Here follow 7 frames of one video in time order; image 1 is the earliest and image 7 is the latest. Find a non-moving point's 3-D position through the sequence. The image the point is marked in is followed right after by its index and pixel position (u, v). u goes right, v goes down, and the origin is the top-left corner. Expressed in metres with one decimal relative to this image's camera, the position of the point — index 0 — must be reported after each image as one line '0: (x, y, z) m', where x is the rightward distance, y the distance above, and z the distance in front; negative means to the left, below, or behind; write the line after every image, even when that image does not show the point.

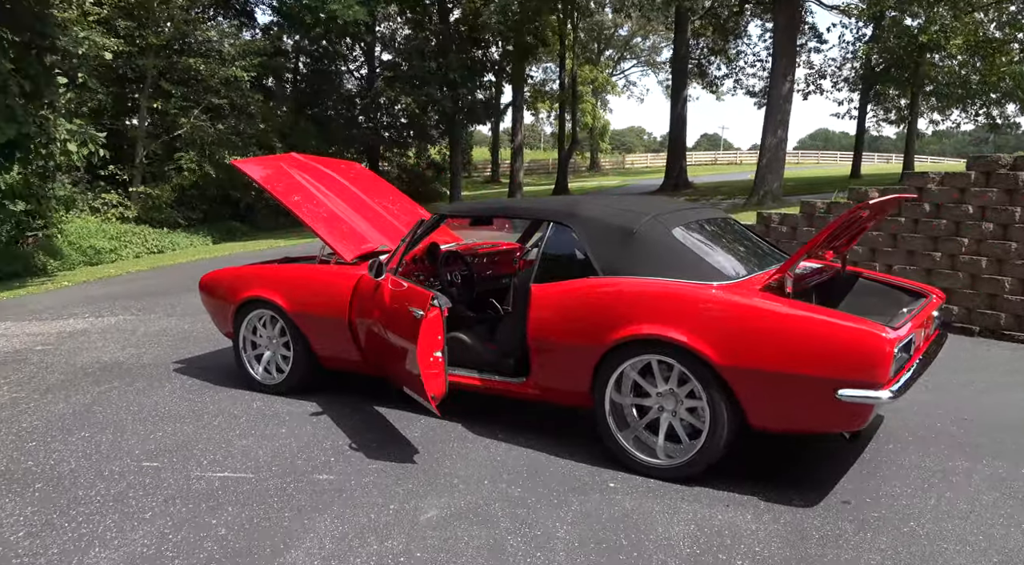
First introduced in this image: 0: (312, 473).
0: (-1.0, -0.9, +4.0) m
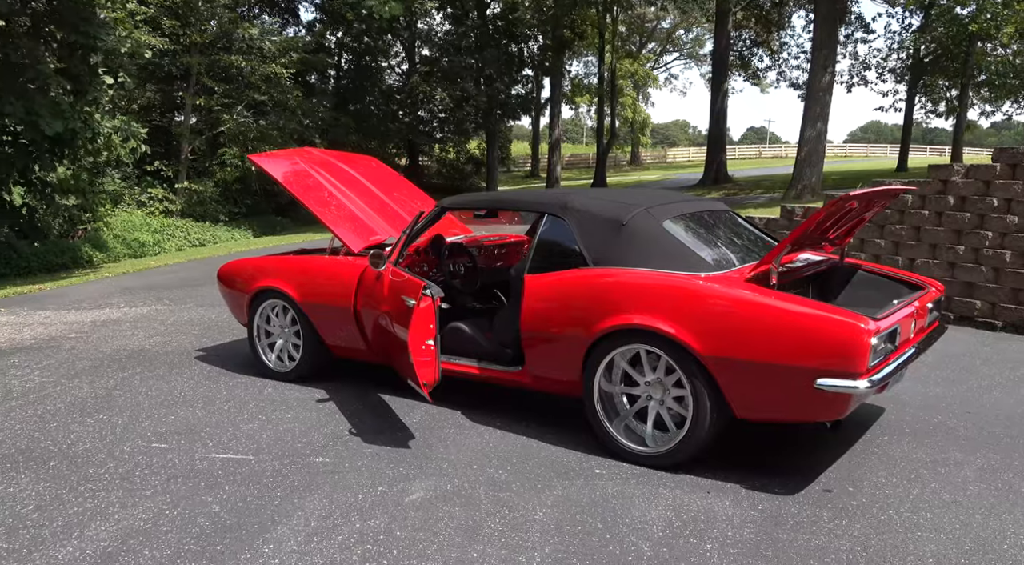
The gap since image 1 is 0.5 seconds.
0: (-1.0, -0.9, +4.1) m
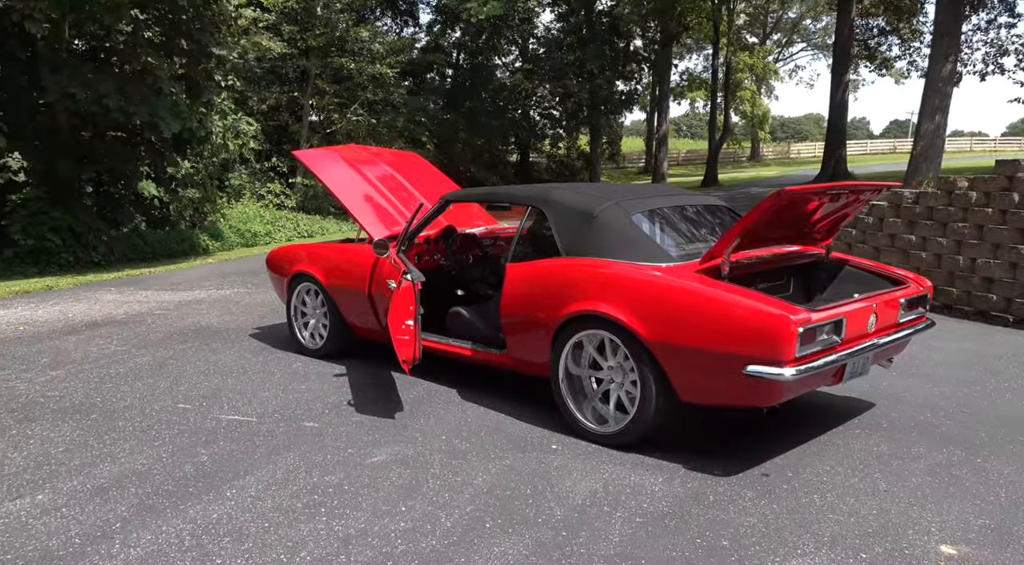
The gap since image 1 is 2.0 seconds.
0: (-1.2, -0.8, +4.6) m
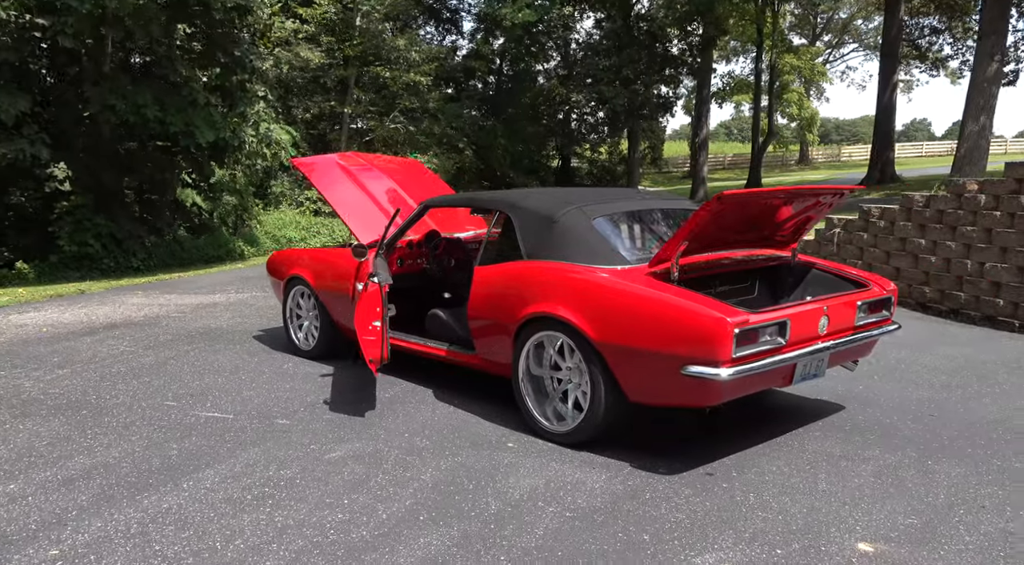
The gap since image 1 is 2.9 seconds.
0: (-1.4, -0.8, +4.8) m
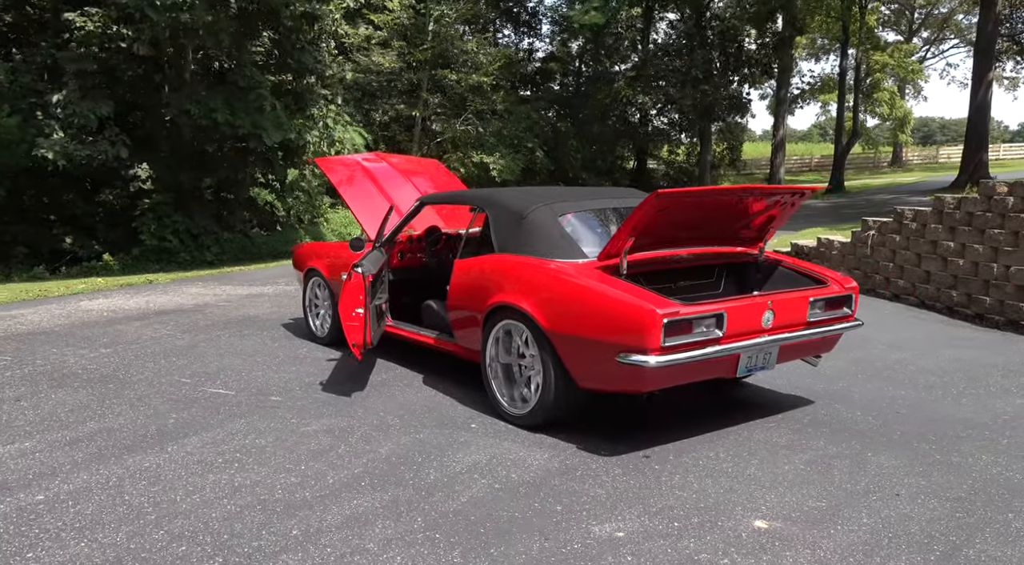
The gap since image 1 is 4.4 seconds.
0: (-1.5, -0.7, +5.2) m
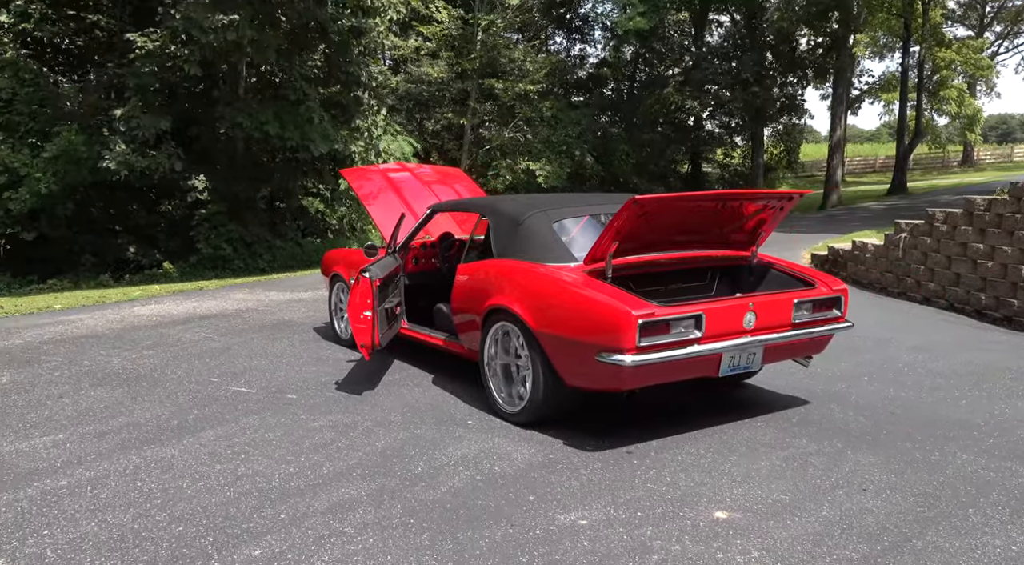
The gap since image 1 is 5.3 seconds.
0: (-1.5, -0.7, +5.5) m
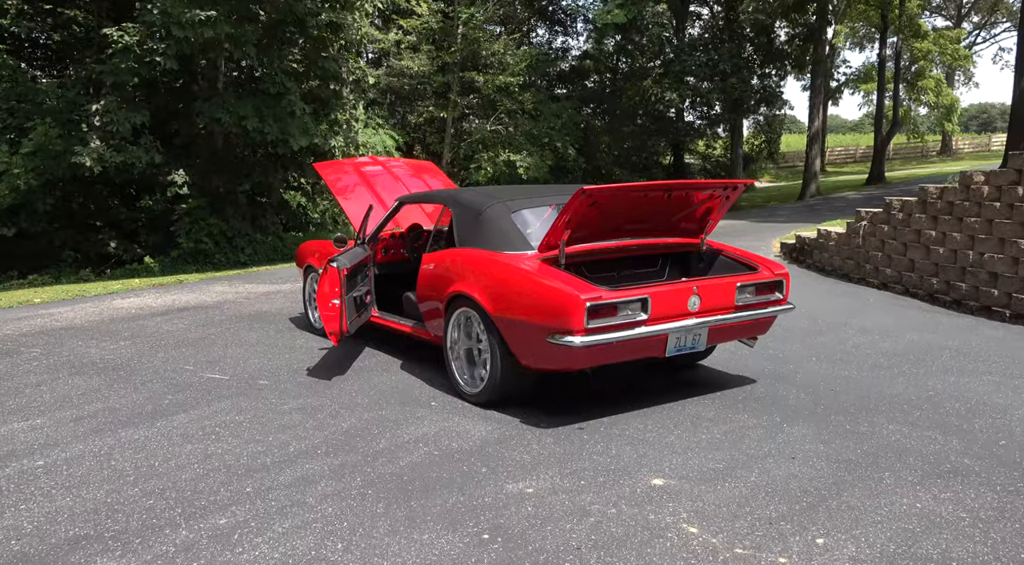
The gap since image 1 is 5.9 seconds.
0: (-1.8, -0.7, +5.8) m
